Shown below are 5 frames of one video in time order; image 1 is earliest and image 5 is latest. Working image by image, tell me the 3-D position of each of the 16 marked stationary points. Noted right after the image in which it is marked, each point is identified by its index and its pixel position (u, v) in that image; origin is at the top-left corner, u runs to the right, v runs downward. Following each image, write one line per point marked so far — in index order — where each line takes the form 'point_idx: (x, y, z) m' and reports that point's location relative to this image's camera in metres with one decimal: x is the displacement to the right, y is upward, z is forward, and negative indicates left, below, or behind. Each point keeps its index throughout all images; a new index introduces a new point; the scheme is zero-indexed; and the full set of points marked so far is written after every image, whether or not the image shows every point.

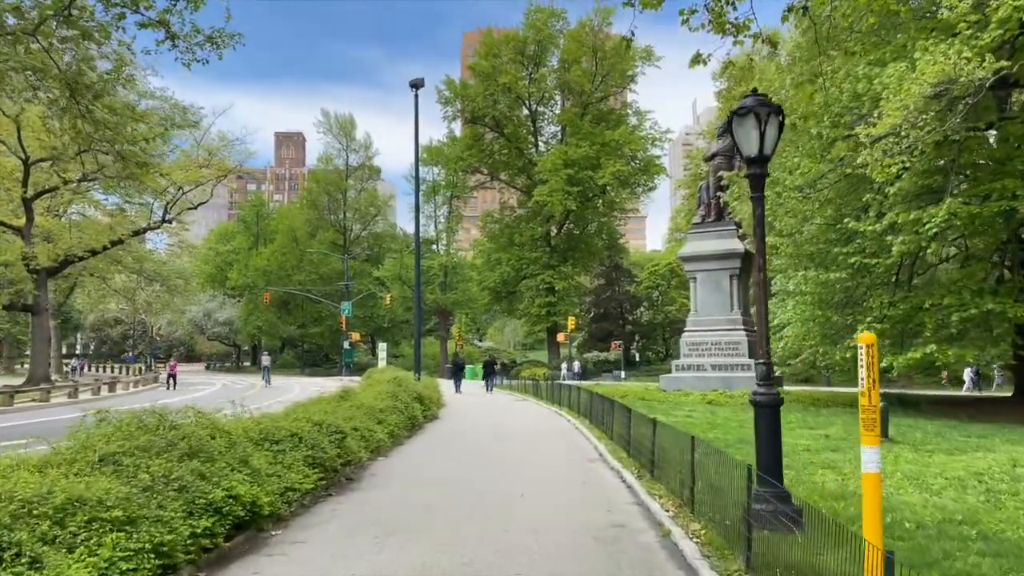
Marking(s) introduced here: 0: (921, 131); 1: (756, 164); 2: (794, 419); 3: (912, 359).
0: (+7.8, +3.0, +15.4) m
1: (+2.0, +1.0, +6.3) m
2: (+6.2, -2.9, +17.4) m
3: (+9.1, -1.6, +18.3) m
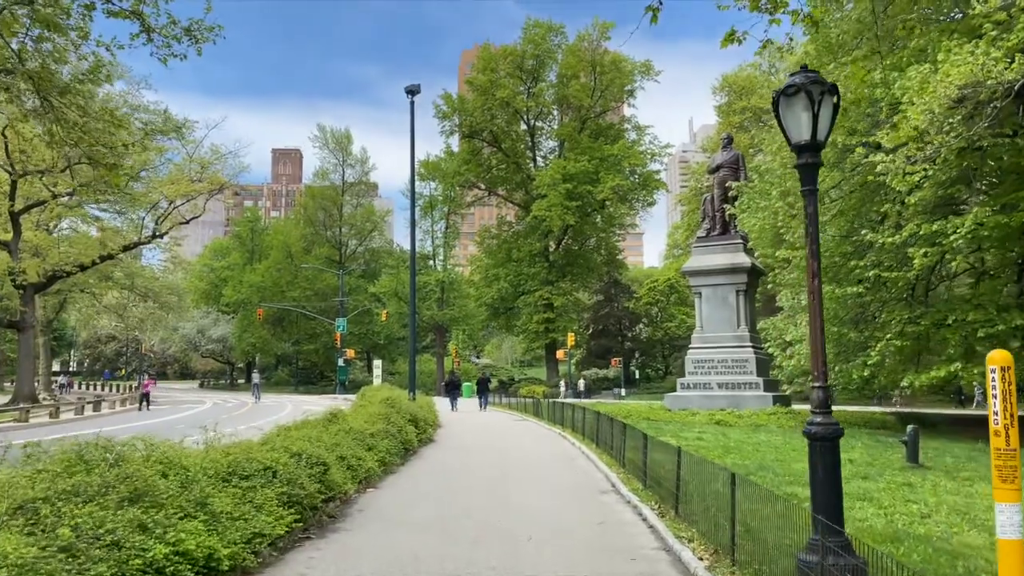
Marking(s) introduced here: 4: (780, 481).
0: (+7.9, +2.7, +14.6) m
1: (+2.0, +0.9, +5.4) m
2: (+6.2, -3.2, +16.4) m
3: (+9.2, -1.9, +17.3) m
4: (+3.6, -2.6, +10.8) m
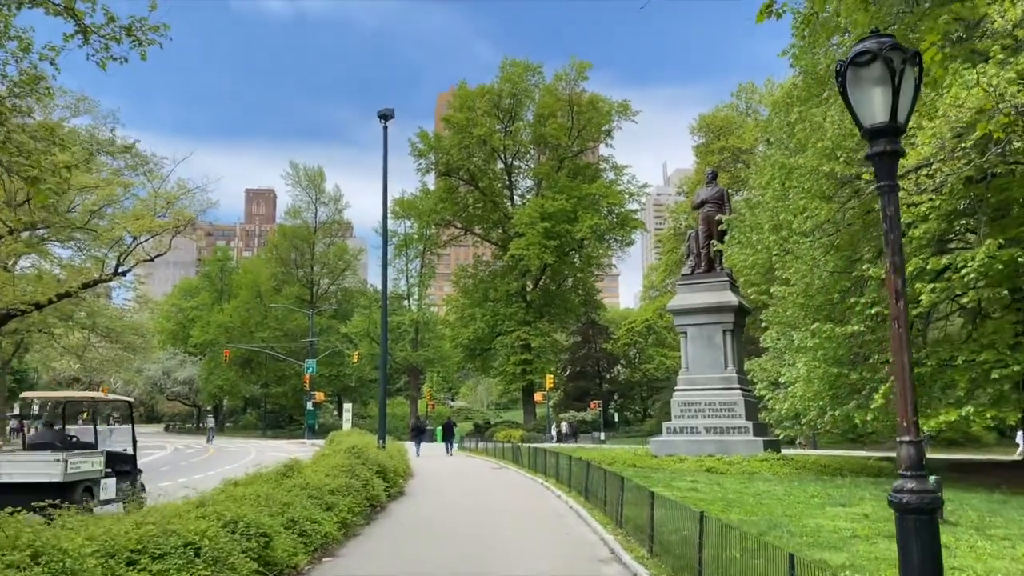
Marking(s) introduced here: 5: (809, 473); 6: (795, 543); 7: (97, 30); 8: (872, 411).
0: (+7.5, +2.1, +13.7) m
1: (+2.0, +0.8, +4.2) m
2: (+5.8, -3.9, +15.1) m
3: (+8.7, -2.7, +16.2) m
4: (+3.4, -3.0, +9.5) m
5: (+7.3, -4.6, +19.9) m
6: (+3.3, -3.0, +9.4) m
7: (-5.1, +3.1, +9.8) m
8: (+7.9, -2.7, +17.6) m
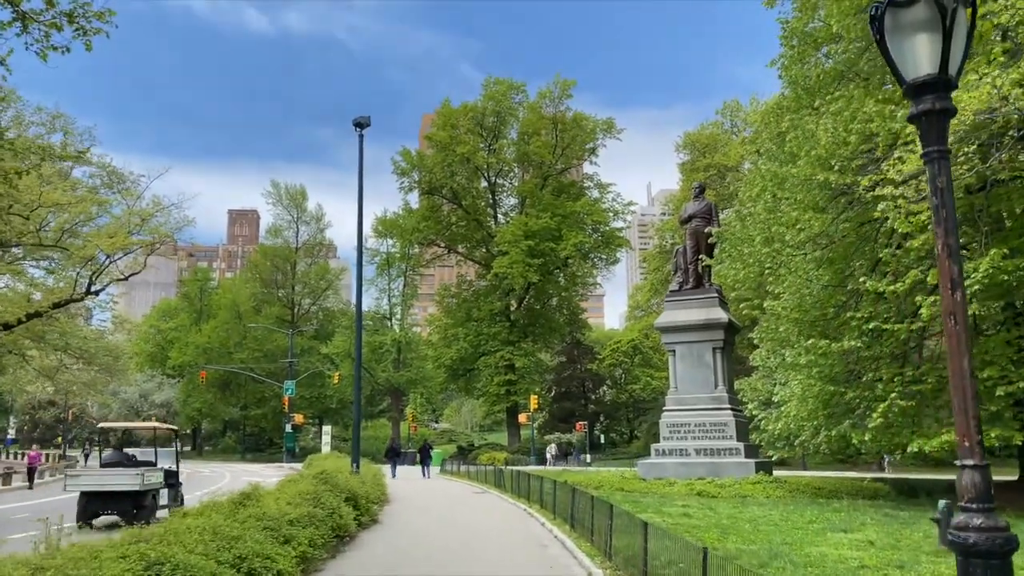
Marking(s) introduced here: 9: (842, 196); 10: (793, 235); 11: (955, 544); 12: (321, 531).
0: (+7.2, +1.9, +13.1) m
1: (+1.8, +0.8, +3.5) m
2: (+5.4, -4.1, +14.3) m
3: (+8.4, -3.0, +15.5) m
4: (+3.2, -3.1, +8.7) m
5: (+6.9, -5.0, +19.1) m
6: (+3.1, -3.1, +8.5) m
7: (-5.3, +3.0, +9.0) m
8: (+7.5, -3.0, +16.9) m
9: (+7.2, +2.0, +17.6) m
10: (+6.4, +1.2, +18.3) m
11: (+1.8, -1.1, +3.3) m
12: (-2.3, -2.9, +9.7) m
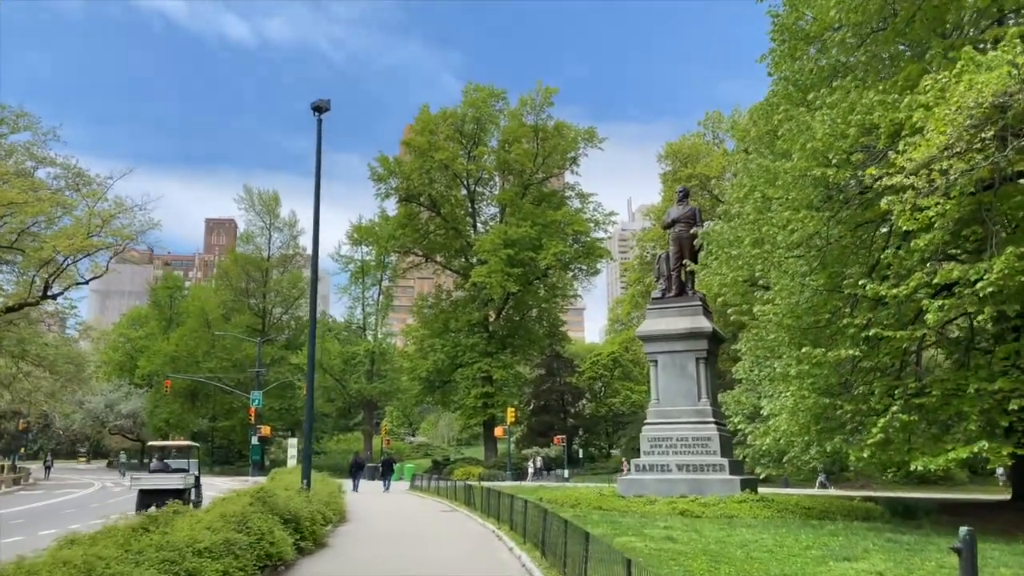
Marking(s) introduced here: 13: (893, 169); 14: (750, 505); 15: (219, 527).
0: (+6.8, +1.9, +11.9) m
1: (+1.6, +1.0, +2.2) m
2: (+4.9, -4.1, +13.0) m
3: (+7.8, -3.1, +14.2) m
4: (+2.8, -3.0, +7.3) m
5: (+6.2, -5.1, +17.8) m
6: (+2.7, -3.0, +7.2) m
7: (-5.7, +3.2, +7.5) m
8: (+6.9, -3.1, +15.6) m
9: (+6.7, +1.9, +16.4) m
10: (+5.8, +1.1, +17.1) m
11: (+1.5, -0.9, +1.9) m
12: (-2.7, -2.8, +8.2) m
13: (+6.4, +2.0, +13.5) m
14: (+5.6, -5.1, +18.8) m
15: (-3.1, -2.5, +8.5) m
